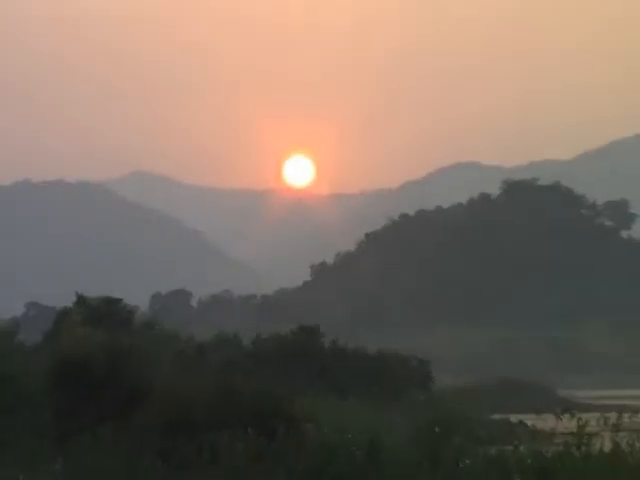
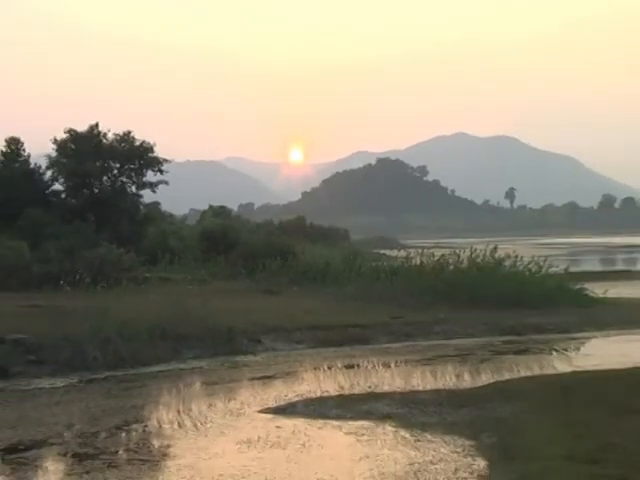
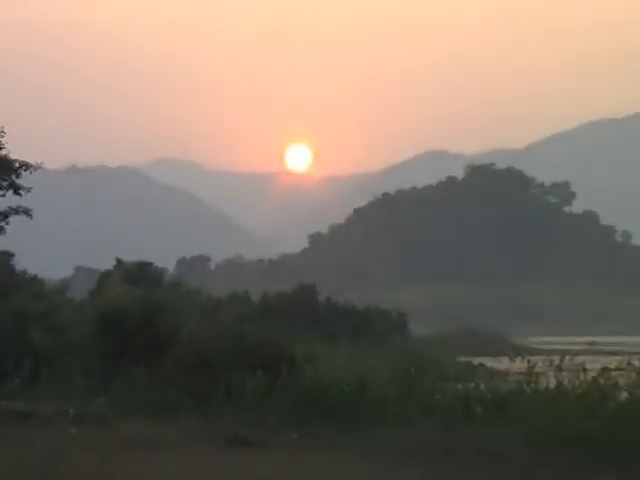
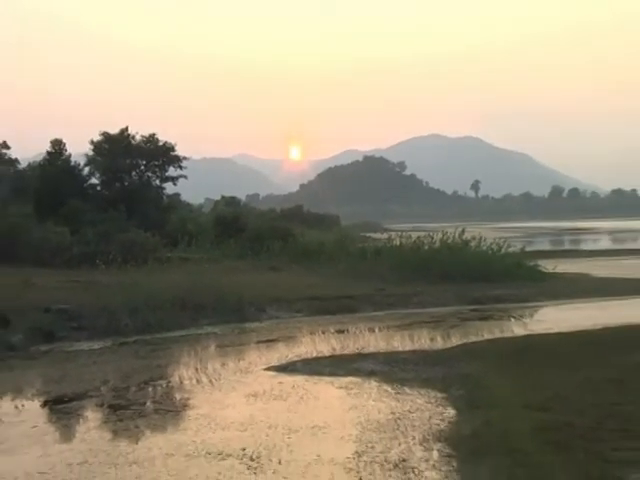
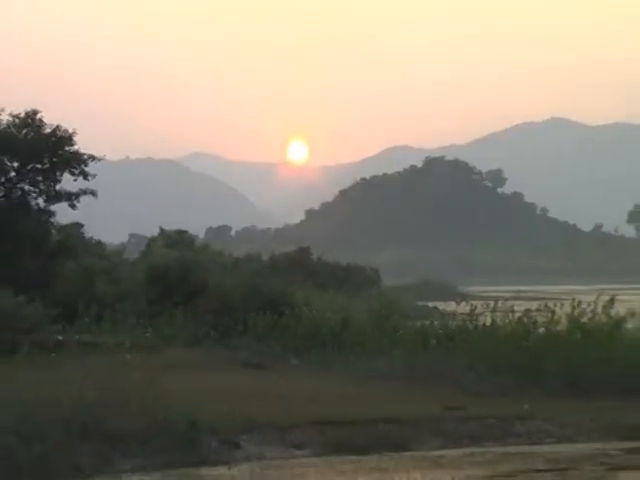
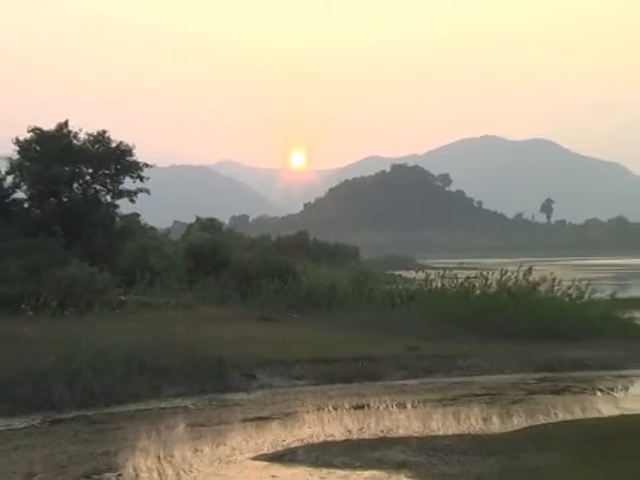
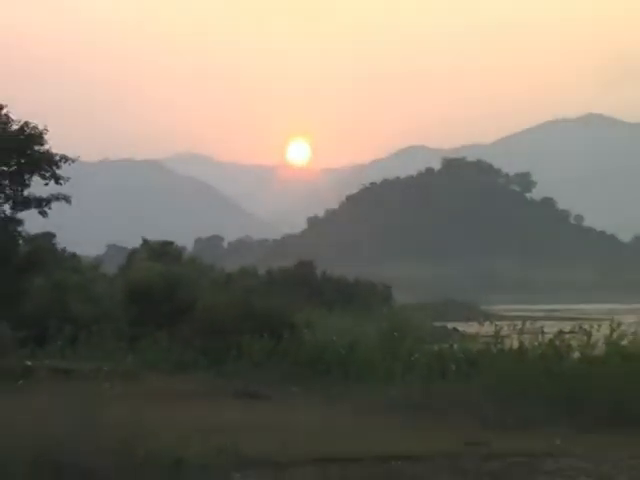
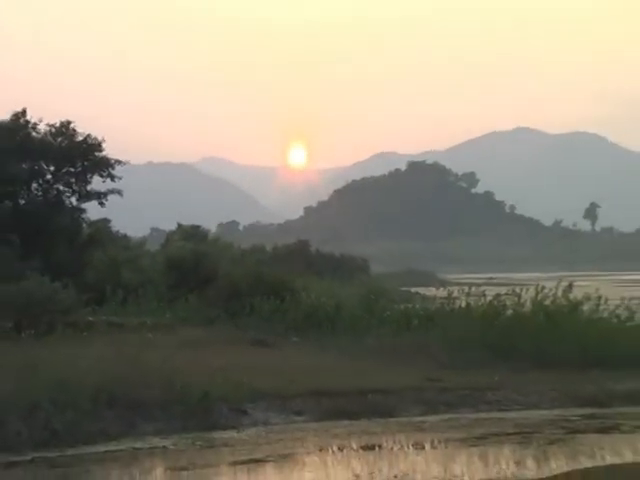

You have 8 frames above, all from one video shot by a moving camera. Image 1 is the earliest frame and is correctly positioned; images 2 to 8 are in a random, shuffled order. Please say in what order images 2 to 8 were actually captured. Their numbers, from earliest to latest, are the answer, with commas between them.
3, 7, 5, 8, 6, 2, 4
